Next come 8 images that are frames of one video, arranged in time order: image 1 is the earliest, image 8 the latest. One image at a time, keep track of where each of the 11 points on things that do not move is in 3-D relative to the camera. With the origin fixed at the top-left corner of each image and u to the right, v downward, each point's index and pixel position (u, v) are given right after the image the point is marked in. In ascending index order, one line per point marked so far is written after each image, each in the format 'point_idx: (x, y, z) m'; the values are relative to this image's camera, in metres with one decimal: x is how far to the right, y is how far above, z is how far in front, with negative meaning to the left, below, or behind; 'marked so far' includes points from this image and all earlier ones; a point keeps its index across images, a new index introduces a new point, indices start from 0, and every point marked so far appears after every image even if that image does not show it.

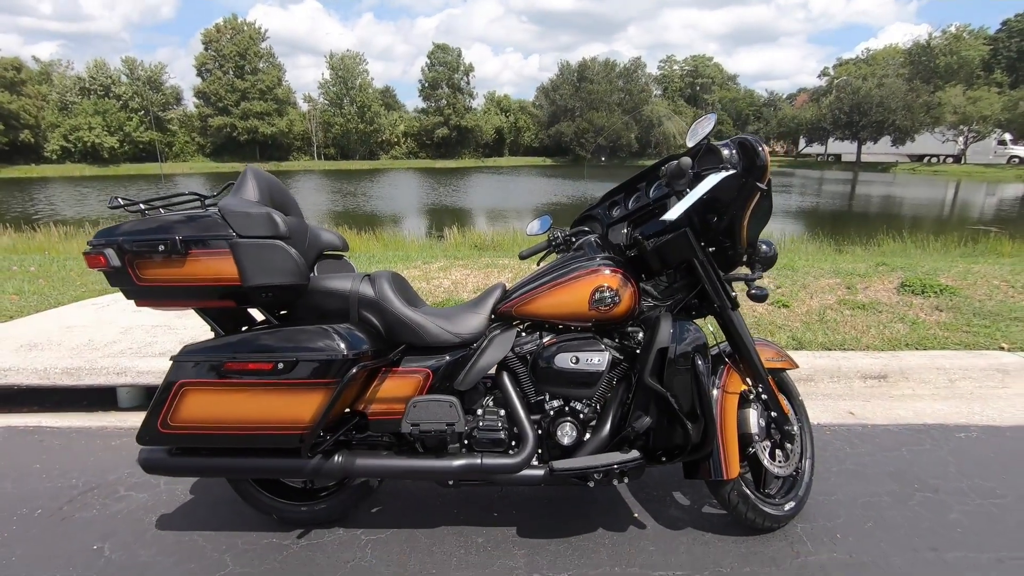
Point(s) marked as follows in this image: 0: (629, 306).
0: (+0.5, -0.1, +2.5) m
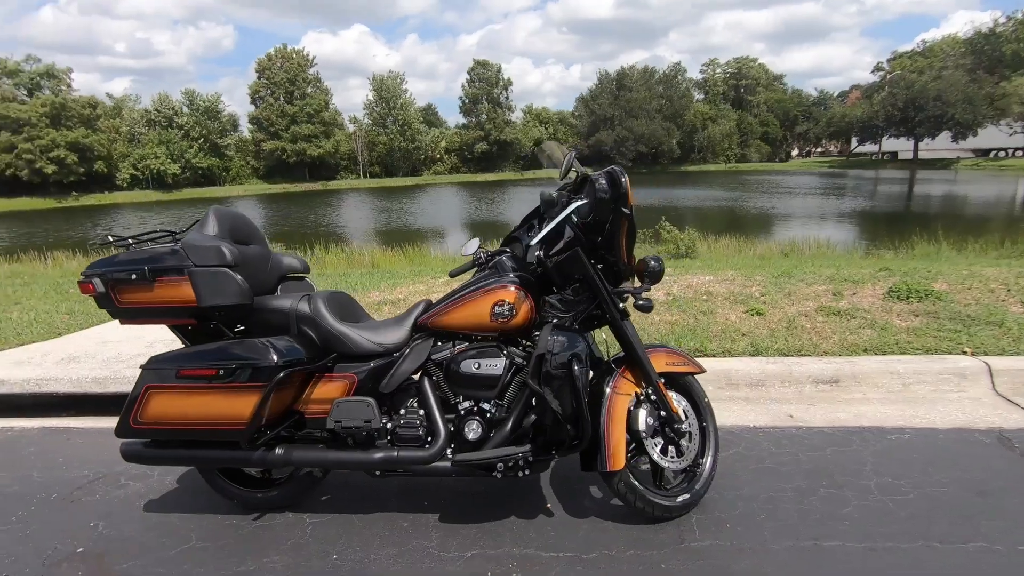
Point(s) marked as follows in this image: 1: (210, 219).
0: (+0.1, -0.2, +2.9) m
1: (-1.7, +0.4, +3.1) m
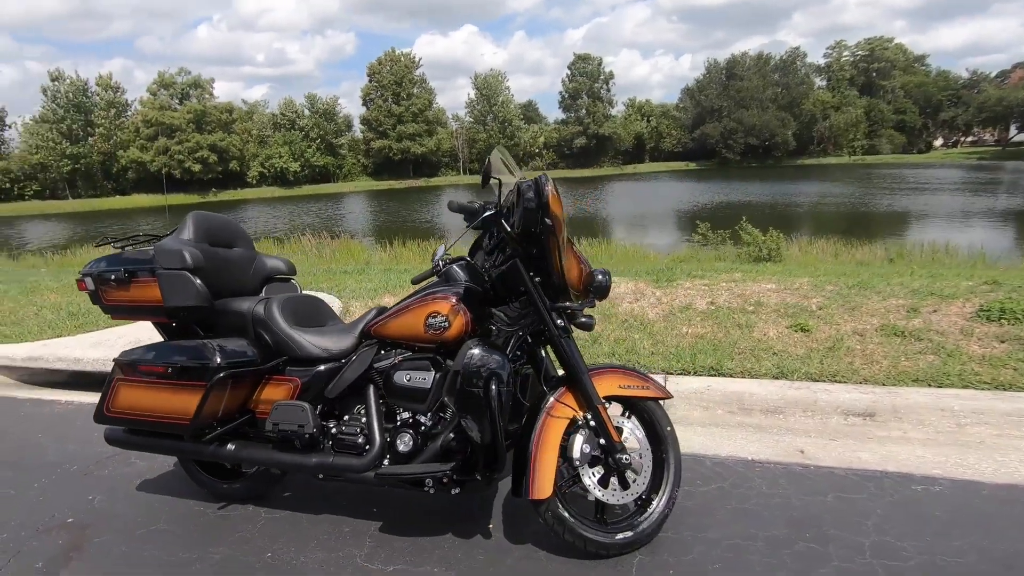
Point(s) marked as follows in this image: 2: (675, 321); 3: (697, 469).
0: (-0.3, -0.2, +2.8) m
1: (-2.0, +0.4, +3.3) m
2: (+1.7, -0.3, +5.7) m
3: (+1.2, -1.2, +3.4) m
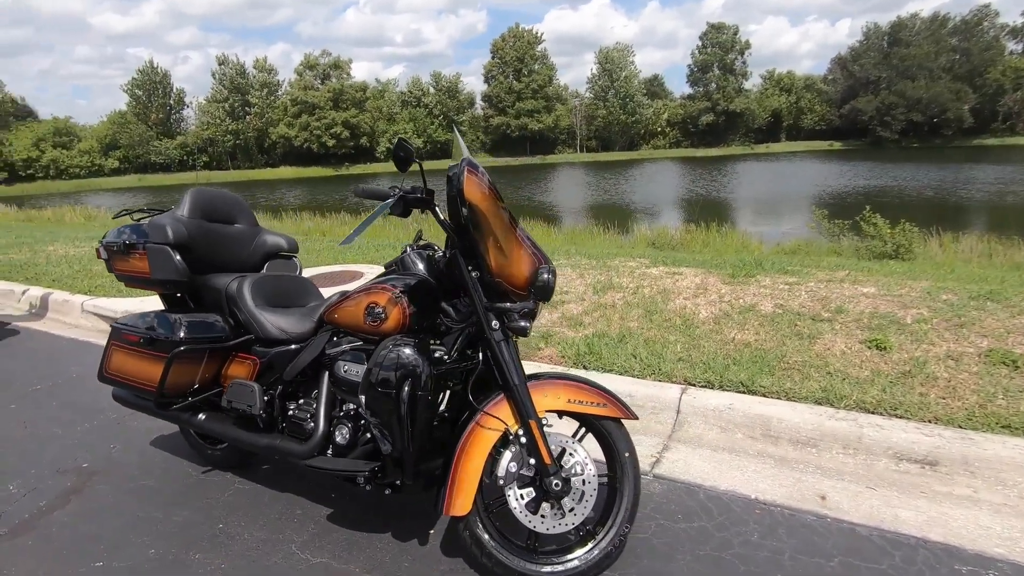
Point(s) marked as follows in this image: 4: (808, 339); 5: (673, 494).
0: (-0.5, -0.2, +2.6) m
1: (-2.1, +0.6, +3.4) m
2: (+2.0, -0.3, +5.0) m
3: (+0.9, -1.2, +3.0) m
4: (+2.5, -0.4, +4.6) m
5: (+0.9, -1.2, +3.1) m
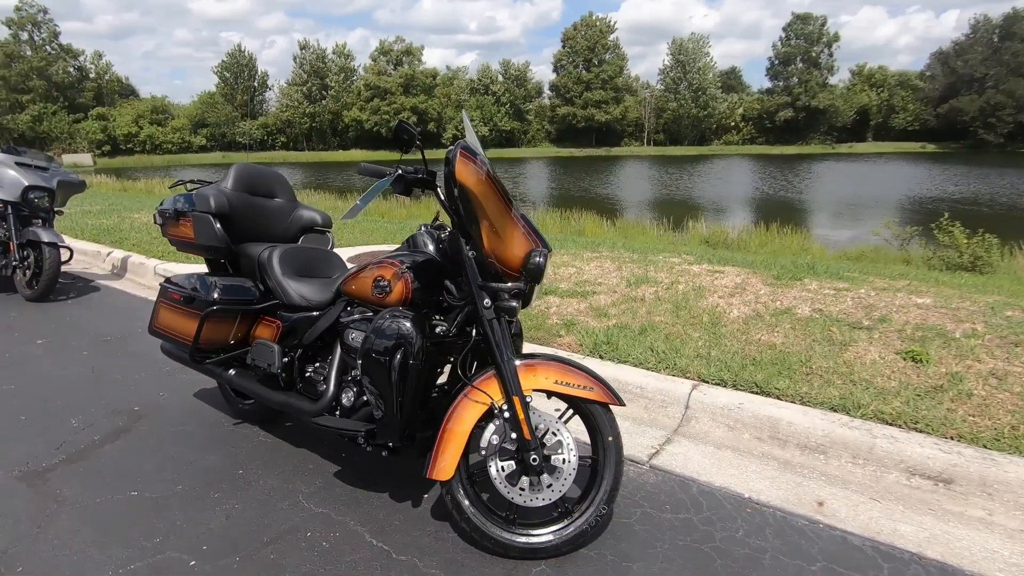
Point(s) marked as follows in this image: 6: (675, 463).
0: (-0.6, 0.0, +2.7) m
1: (-1.9, +0.8, +3.7) m
2: (+2.2, -0.3, +4.9) m
3: (+0.9, -1.1, +3.0) m
4: (+2.7, -0.5, +4.4) m
5: (+0.9, -1.1, +3.1) m
6: (+1.0, -1.1, +3.3) m
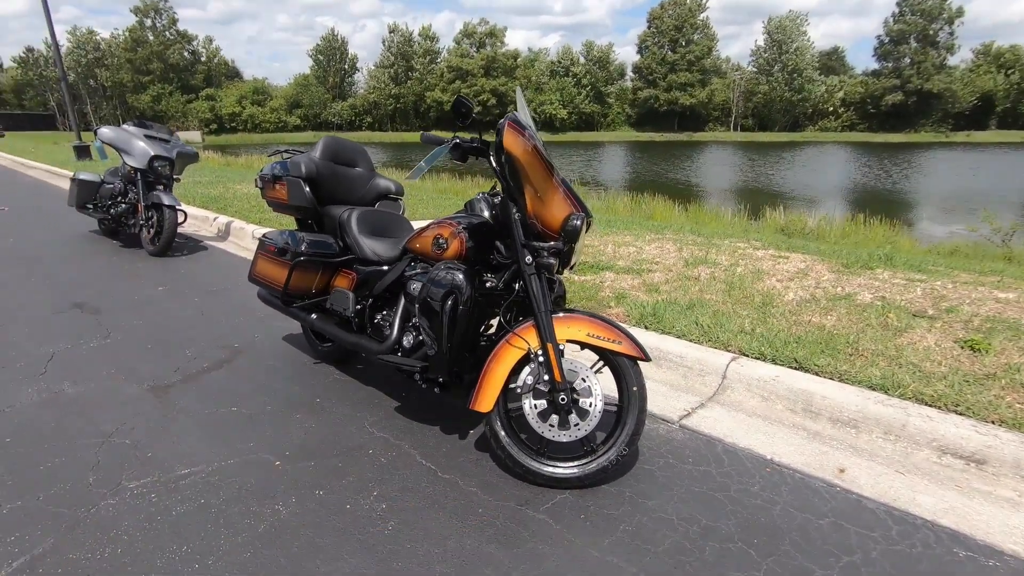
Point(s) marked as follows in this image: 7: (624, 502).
0: (-0.3, +0.2, +3.1) m
1: (-1.5, +1.1, +4.2) m
2: (+2.7, -0.2, +4.9) m
3: (+1.1, -1.0, +3.2) m
4: (+3.1, -0.3, +4.3) m
5: (+1.1, -0.9, +3.3) m
6: (+1.2, -0.9, +3.5) m
7: (+0.6, -1.1, +2.7) m
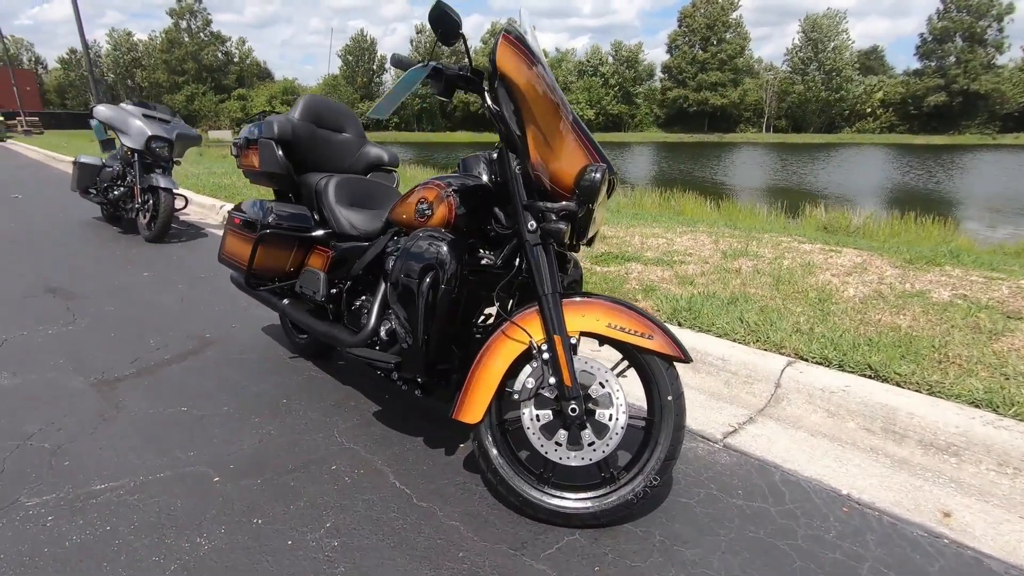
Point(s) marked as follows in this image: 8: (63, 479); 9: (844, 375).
0: (-0.3, +0.3, +2.5) m
1: (-1.4, +1.2, +3.6) m
2: (+2.8, -0.1, +4.1) m
3: (+1.1, -0.9, +2.5) m
4: (+3.1, -0.3, +3.5) m
5: (+1.1, -0.9, +2.6) m
6: (+1.3, -0.8, +2.8) m
7: (+0.6, -1.0, +2.1) m
8: (-2.0, -0.9, +2.4) m
9: (+1.9, -0.5, +3.1) m
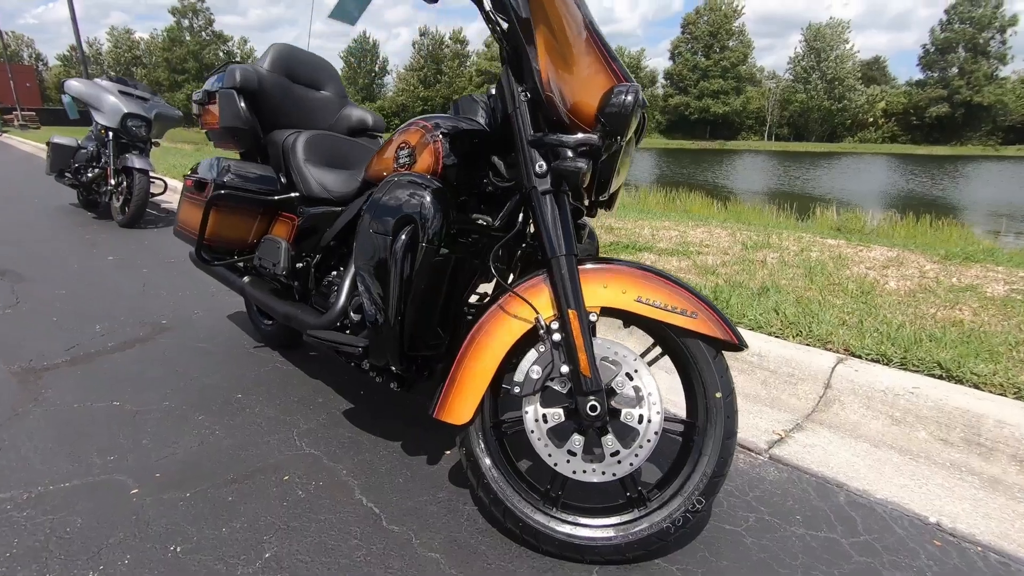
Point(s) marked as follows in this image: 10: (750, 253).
0: (-0.3, +0.4, +2.0) m
1: (-1.4, +1.4, +3.1) m
2: (+2.8, -0.1, +3.6) m
3: (+1.1, -0.8, +2.0) m
4: (+3.1, -0.2, +3.0) m
5: (+1.1, -0.8, +2.1) m
6: (+1.2, -0.7, +2.3) m
7: (+0.5, -0.9, +1.5) m
8: (-2.0, -0.7, +1.9) m
9: (+1.9, -0.4, +2.6) m
10: (+2.2, +0.3, +4.9) m
